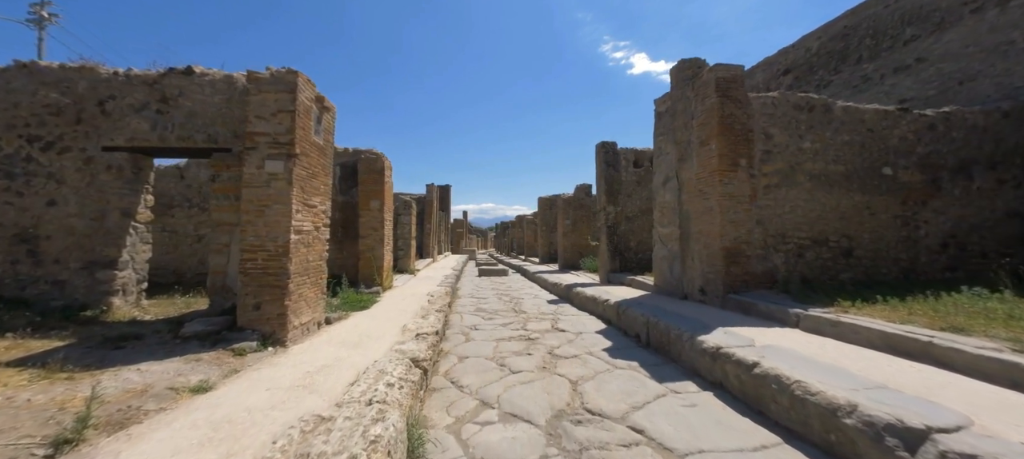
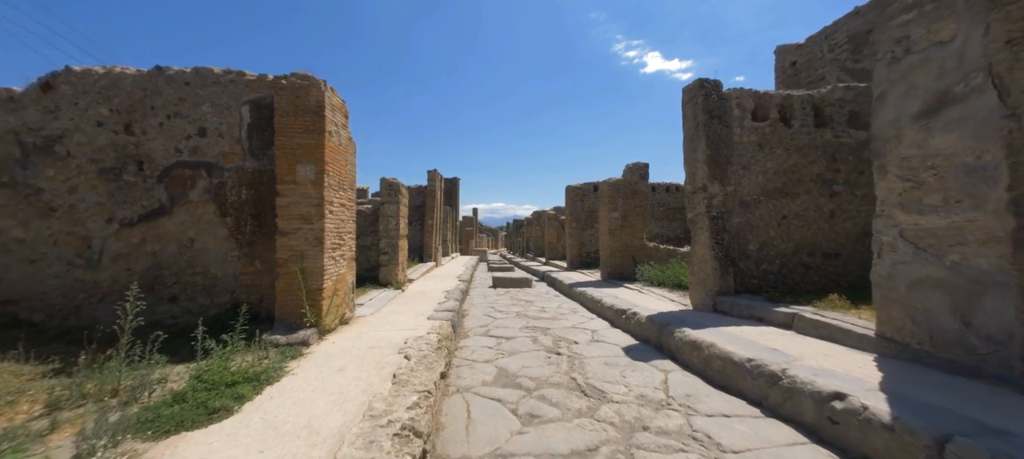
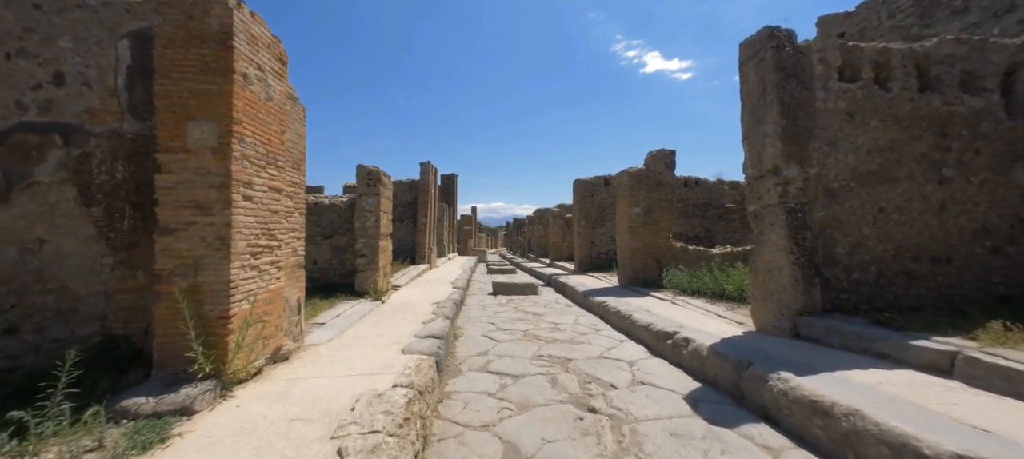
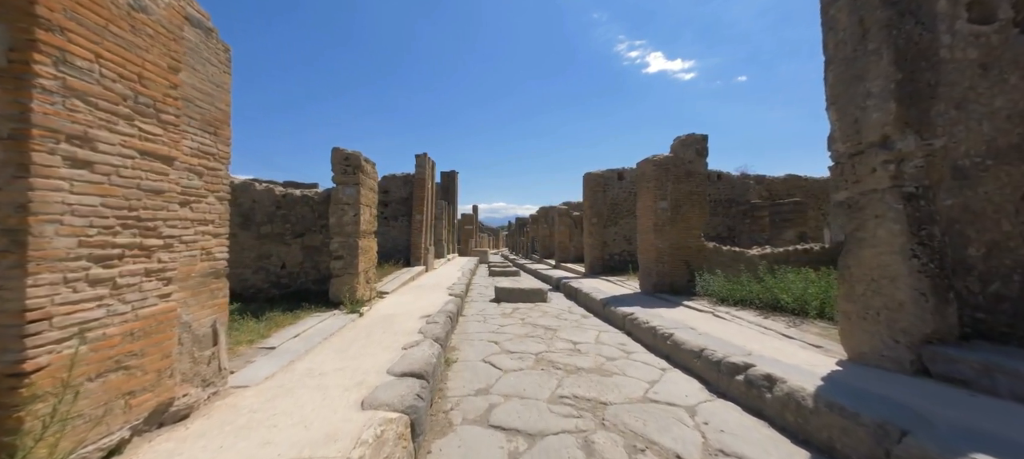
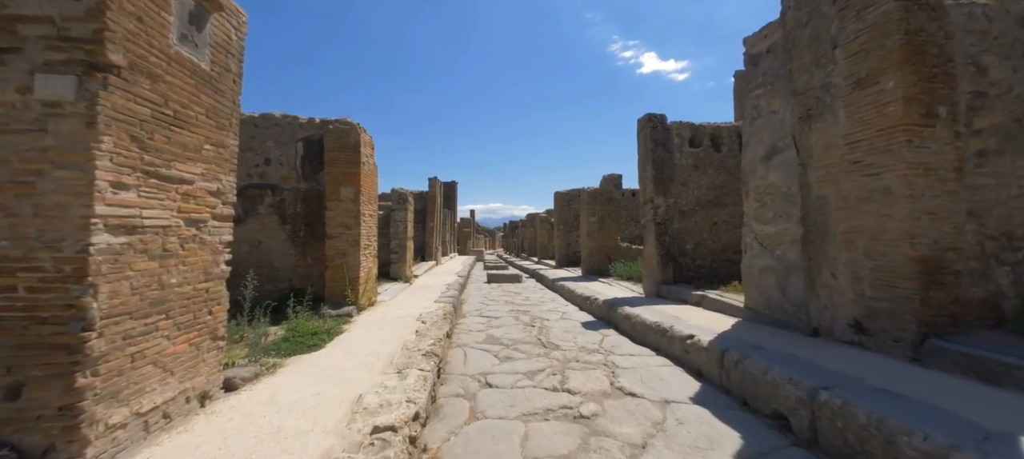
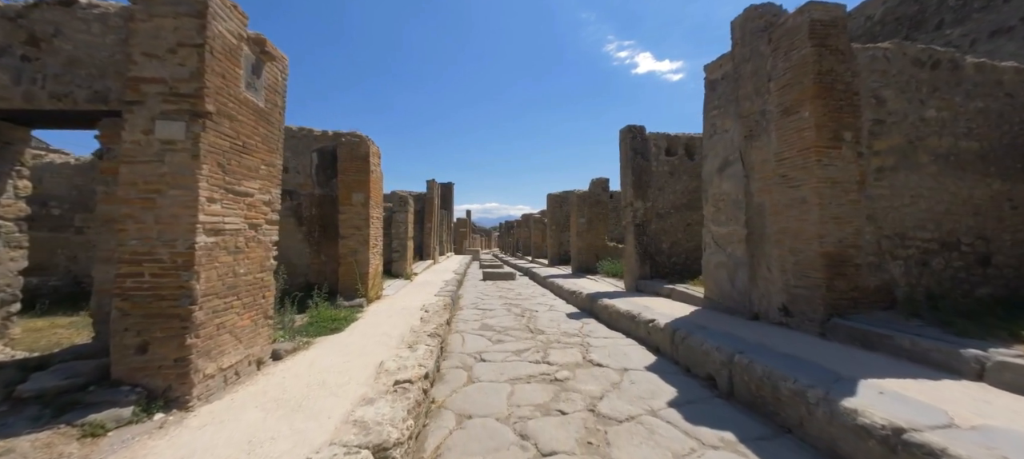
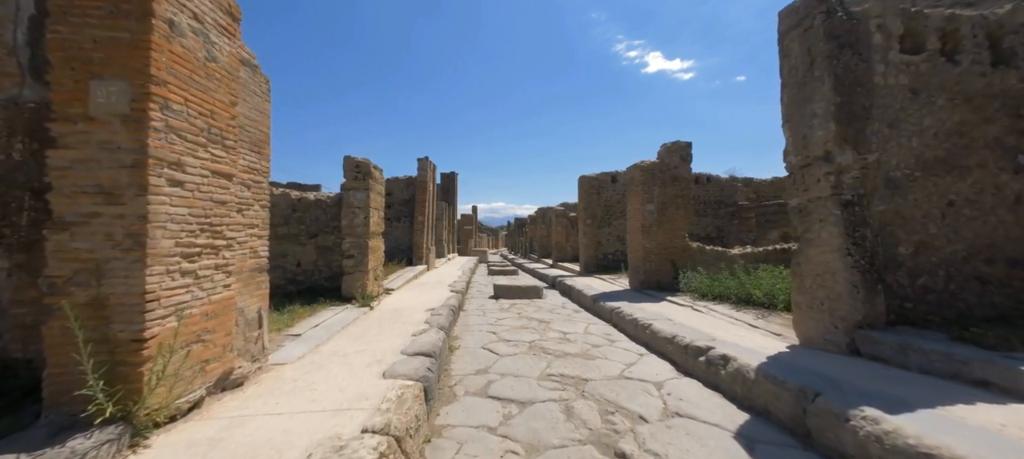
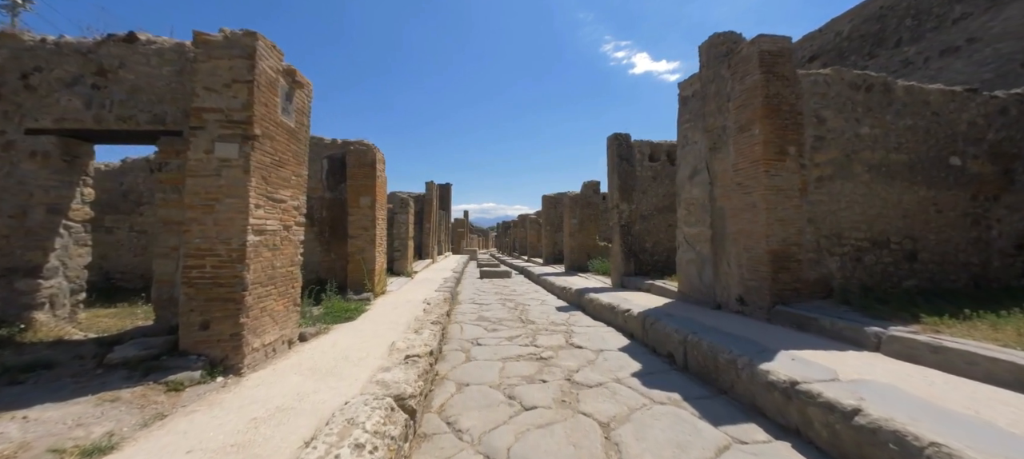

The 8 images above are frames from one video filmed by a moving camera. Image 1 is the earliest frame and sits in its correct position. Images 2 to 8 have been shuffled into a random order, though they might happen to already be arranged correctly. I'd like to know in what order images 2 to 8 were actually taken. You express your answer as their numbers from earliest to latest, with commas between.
8, 6, 5, 2, 3, 7, 4
